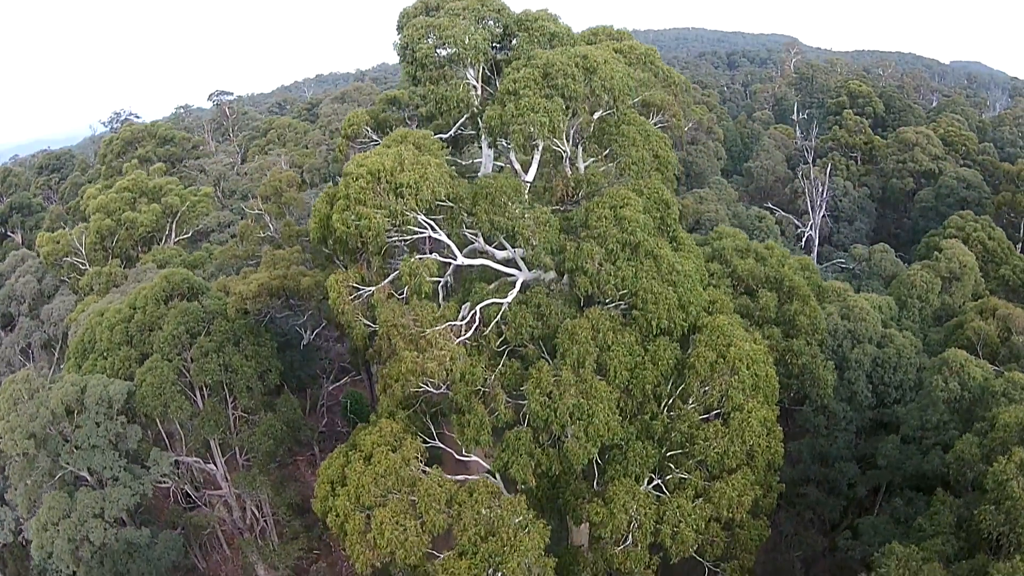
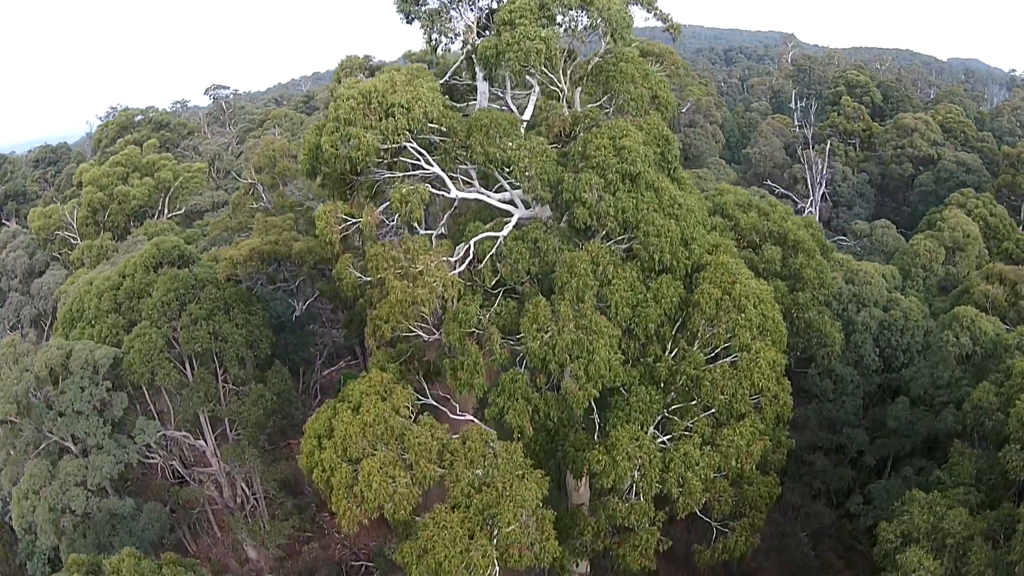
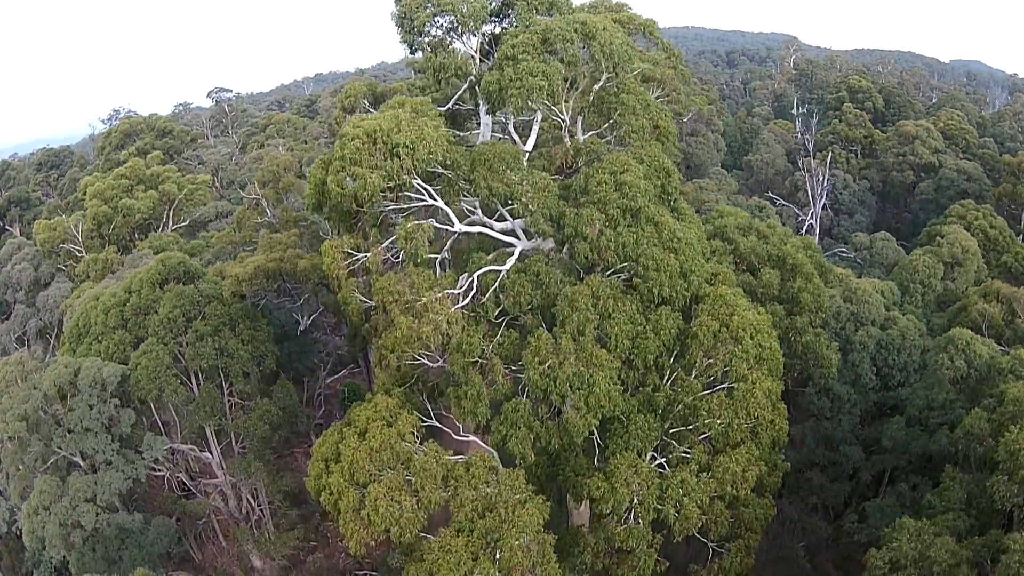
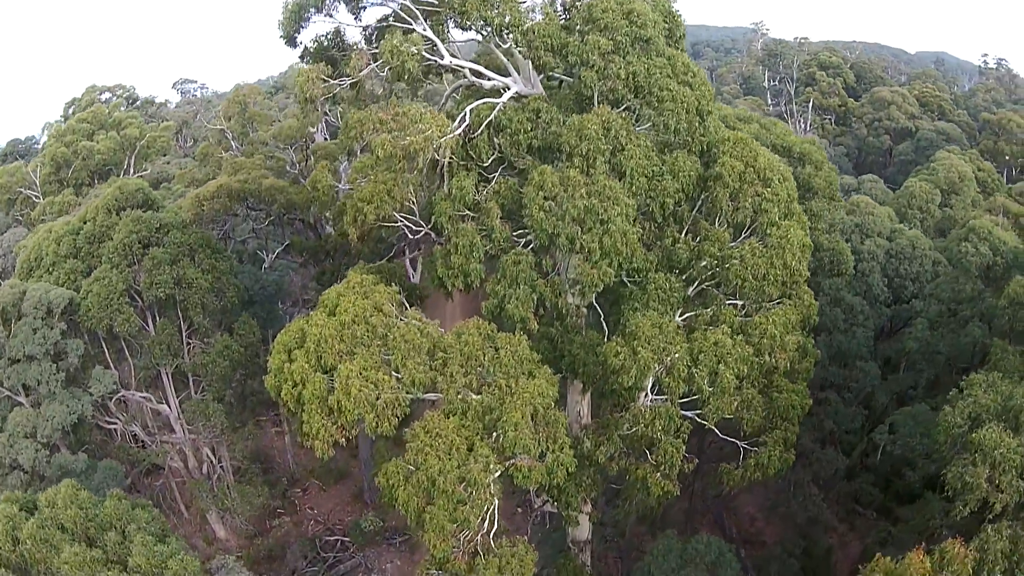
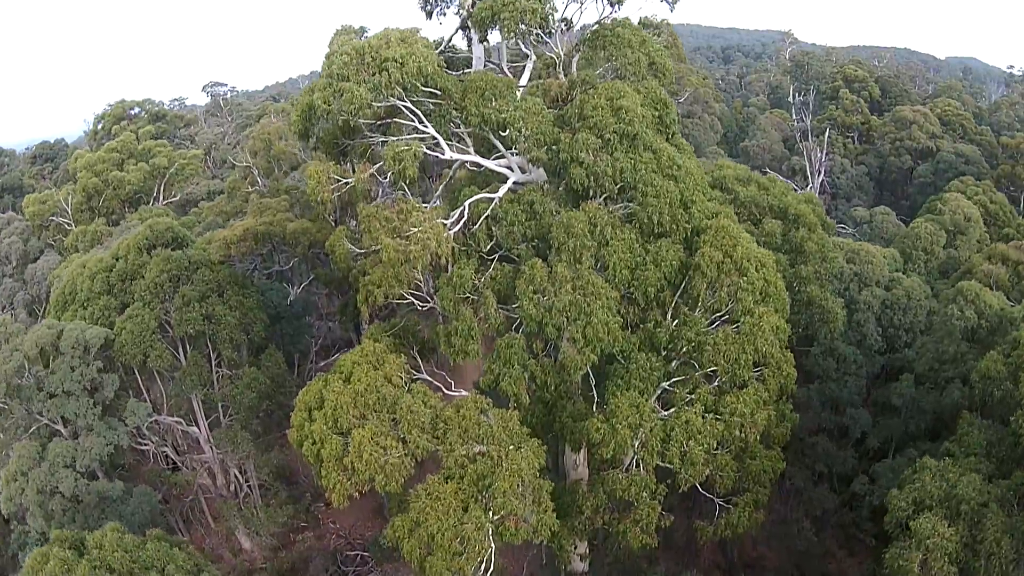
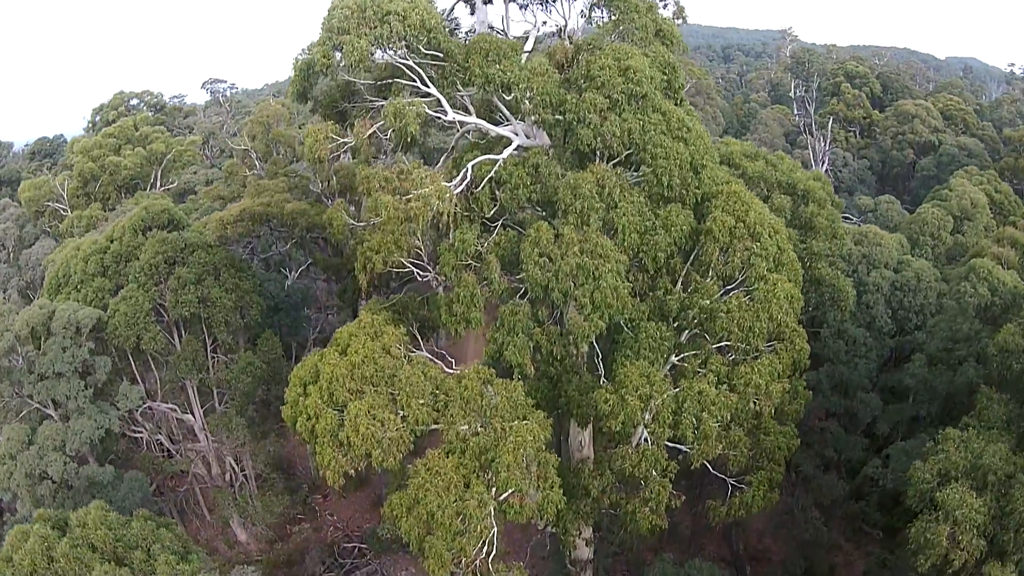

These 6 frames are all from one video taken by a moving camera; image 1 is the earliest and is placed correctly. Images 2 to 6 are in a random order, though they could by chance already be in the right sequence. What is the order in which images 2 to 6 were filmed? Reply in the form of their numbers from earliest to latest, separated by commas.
3, 2, 5, 6, 4
